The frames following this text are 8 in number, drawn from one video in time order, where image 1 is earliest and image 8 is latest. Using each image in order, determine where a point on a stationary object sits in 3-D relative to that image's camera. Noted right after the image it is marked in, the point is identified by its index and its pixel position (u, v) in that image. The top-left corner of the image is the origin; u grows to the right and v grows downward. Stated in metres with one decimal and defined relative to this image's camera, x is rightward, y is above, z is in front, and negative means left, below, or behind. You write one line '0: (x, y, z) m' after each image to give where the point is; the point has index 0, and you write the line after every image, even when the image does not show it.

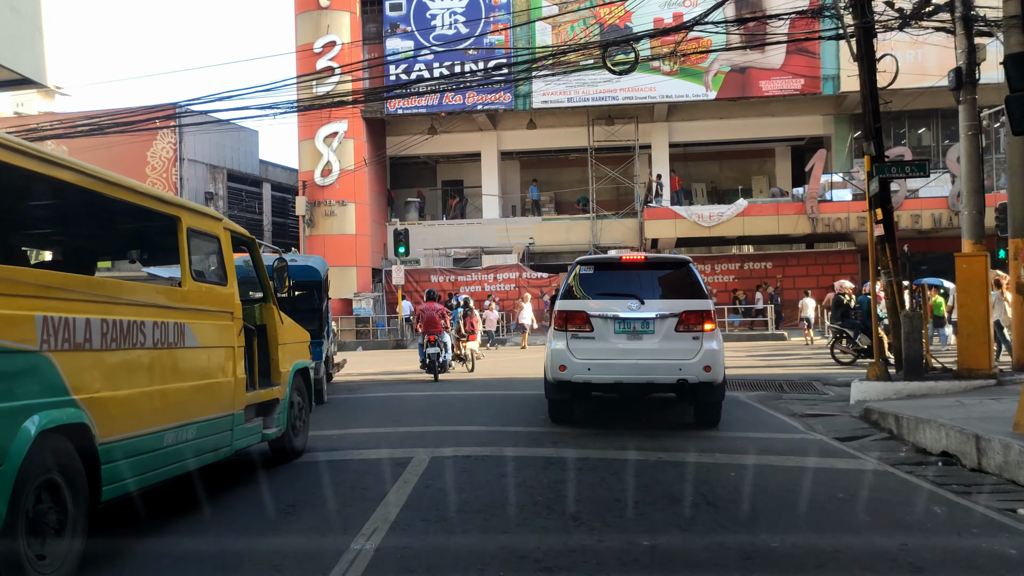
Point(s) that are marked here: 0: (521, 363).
0: (+0.3, -1.6, +19.9) m
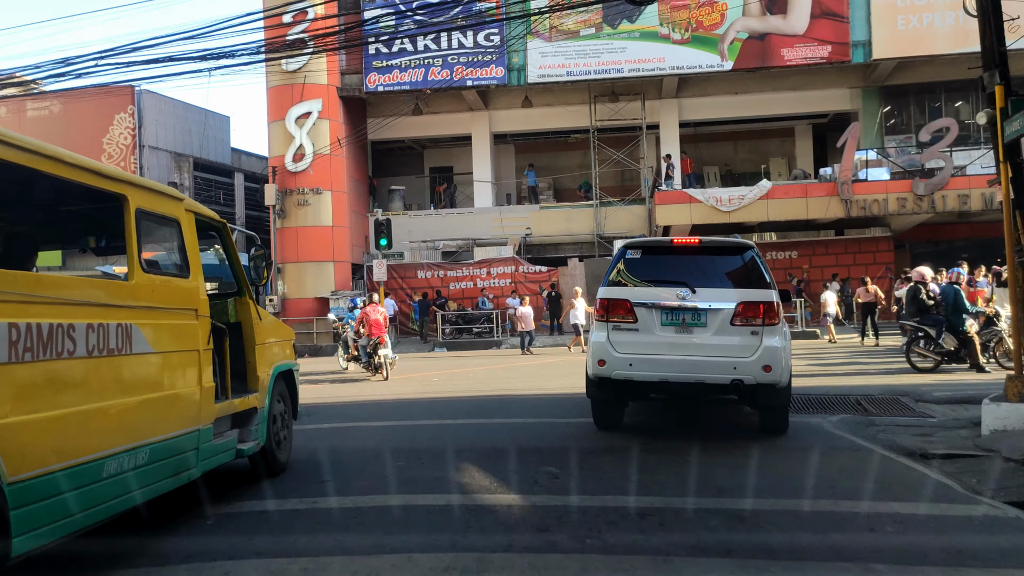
0: (+0.2, -1.5, +16.7) m
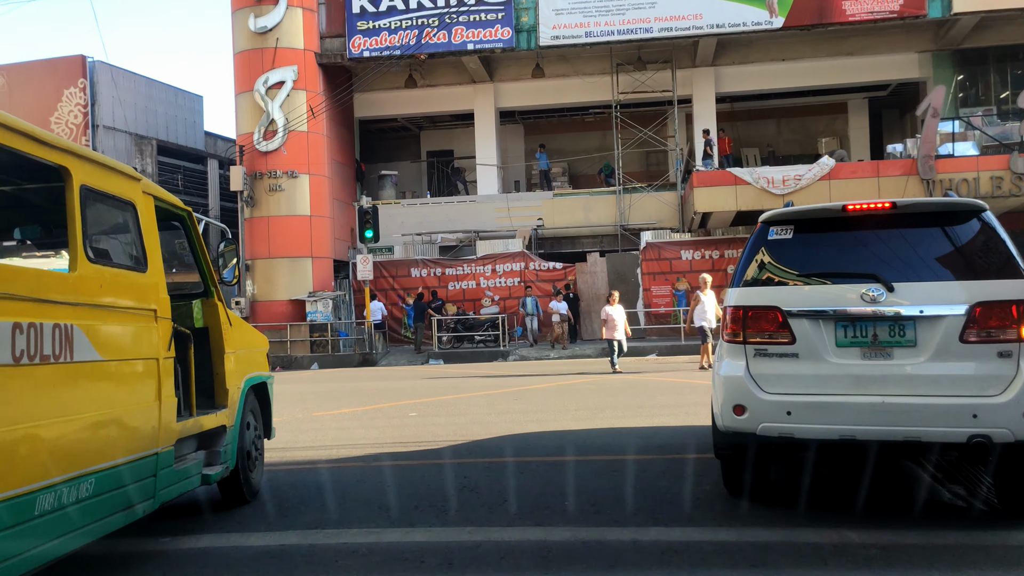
0: (+0.4, -1.4, +12.5) m
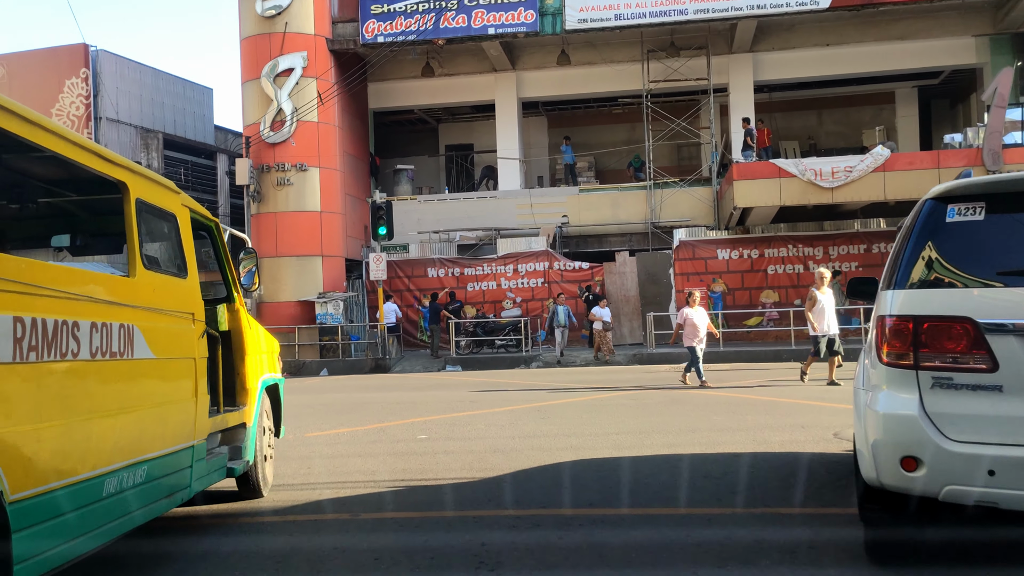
0: (+0.7, -1.4, +10.9) m
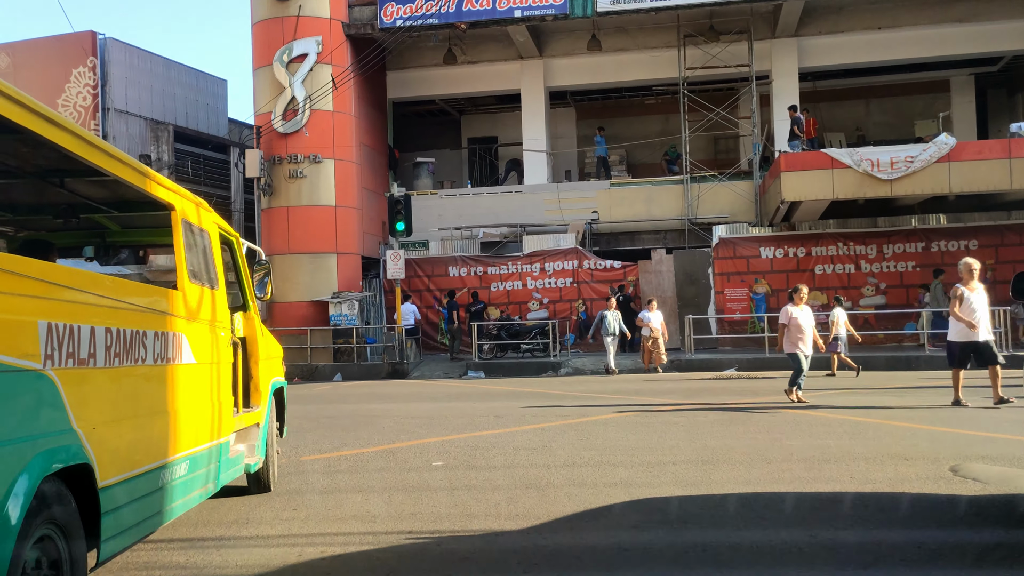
0: (+1.0, -1.4, +9.5) m
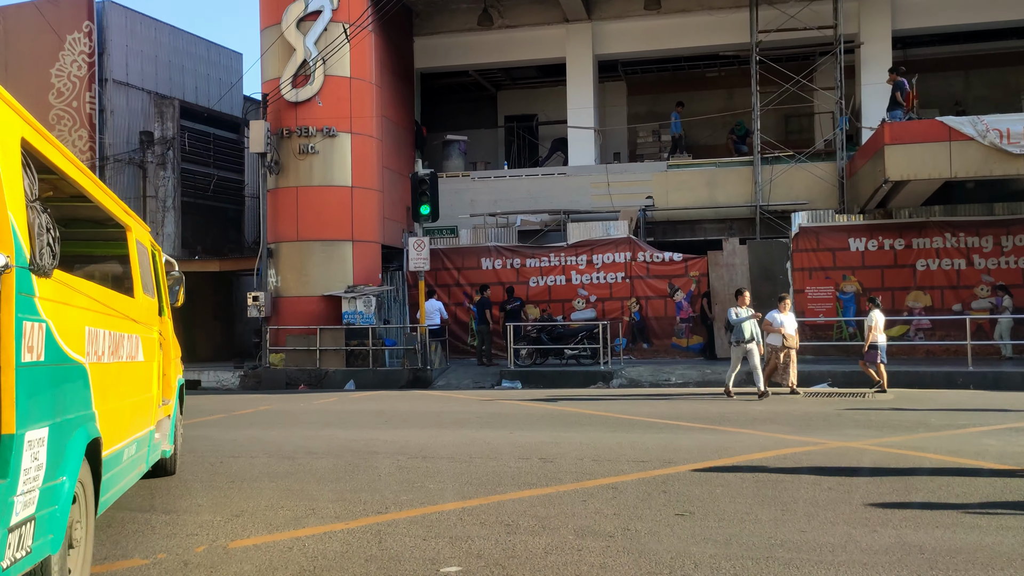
0: (+1.4, -1.3, +6.5) m
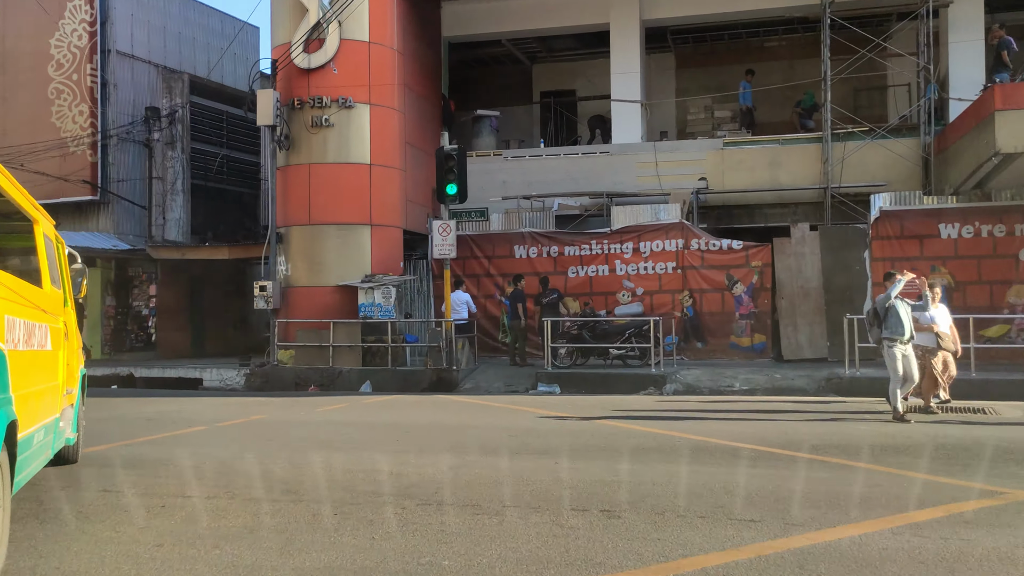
0: (+1.7, -1.2, +4.5) m
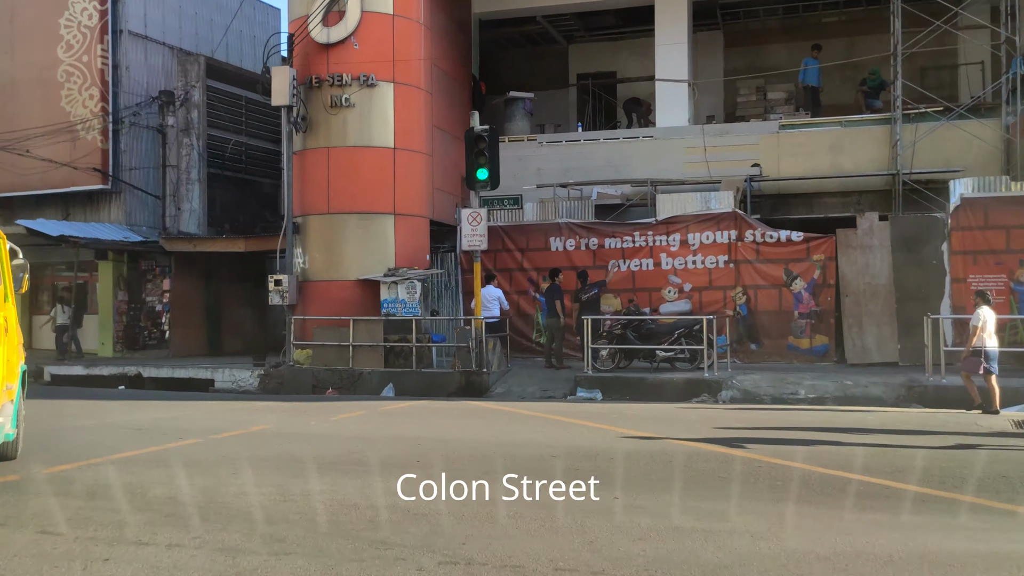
0: (+1.9, -1.2, +3.1) m
